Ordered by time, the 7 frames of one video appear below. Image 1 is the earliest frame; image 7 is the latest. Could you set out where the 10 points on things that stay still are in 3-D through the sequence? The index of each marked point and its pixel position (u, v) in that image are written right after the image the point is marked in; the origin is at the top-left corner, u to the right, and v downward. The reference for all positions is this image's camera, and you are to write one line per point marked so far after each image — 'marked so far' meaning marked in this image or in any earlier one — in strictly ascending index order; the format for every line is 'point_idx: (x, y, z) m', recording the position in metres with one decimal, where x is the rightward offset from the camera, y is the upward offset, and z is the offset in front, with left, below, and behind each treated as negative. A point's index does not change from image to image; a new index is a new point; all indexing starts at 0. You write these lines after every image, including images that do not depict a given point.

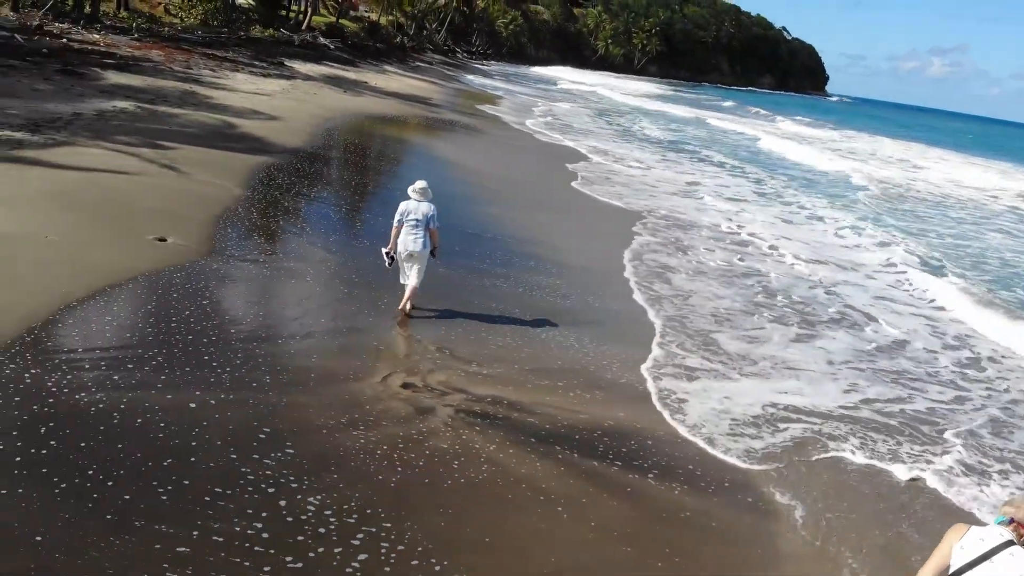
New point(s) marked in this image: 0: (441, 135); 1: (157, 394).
0: (-1.5, +3.4, +18.3) m
1: (-2.0, -0.6, +4.7) m
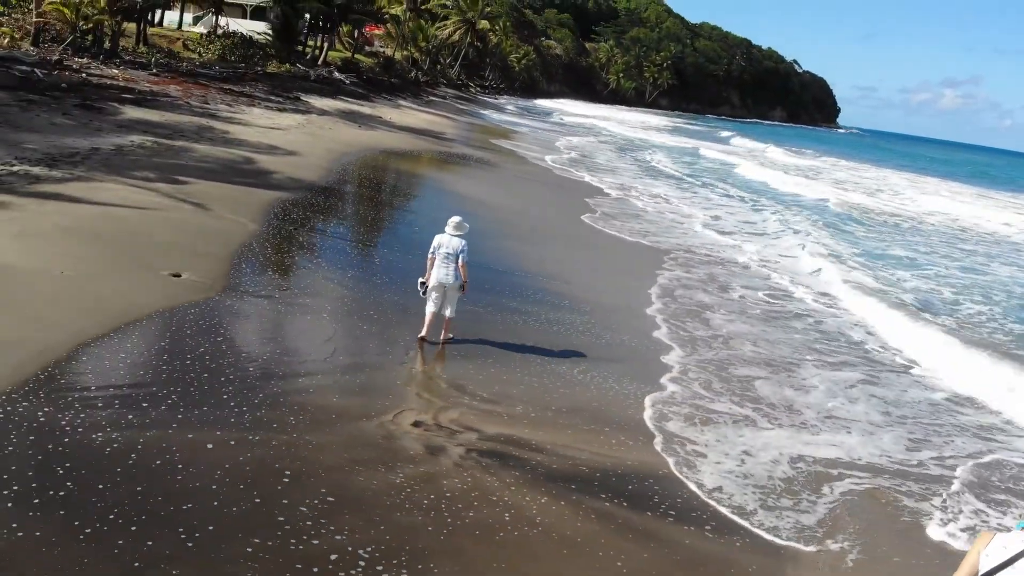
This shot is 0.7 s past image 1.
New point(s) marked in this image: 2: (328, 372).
0: (-1.2, +2.6, +18.4) m
1: (-1.9, -0.8, +4.7) m
2: (-1.3, -0.6, +6.0) m
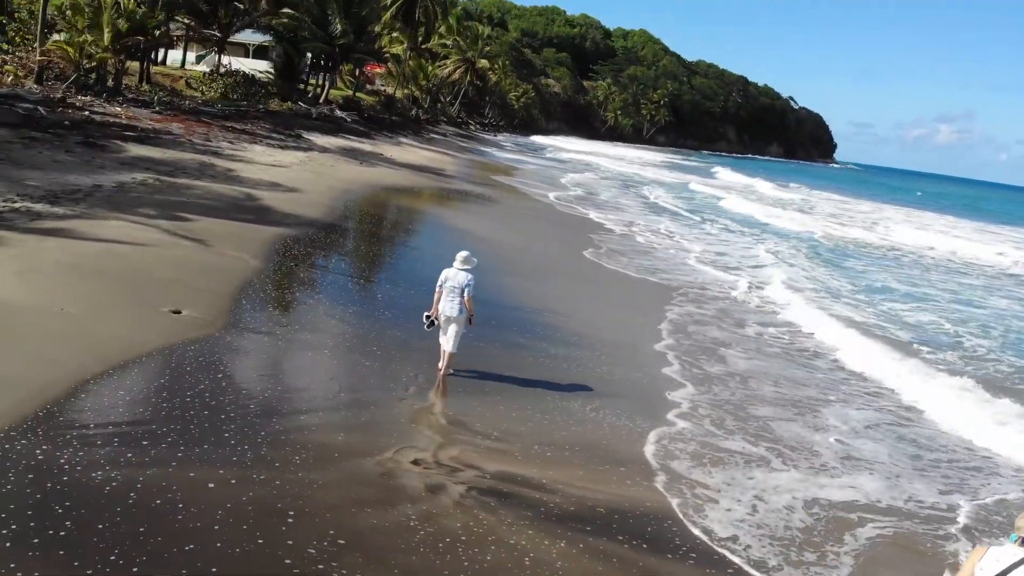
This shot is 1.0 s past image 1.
0: (-1.2, +1.9, +18.5) m
1: (-1.9, -1.0, +4.6) m
2: (-1.3, -0.9, +5.9) m
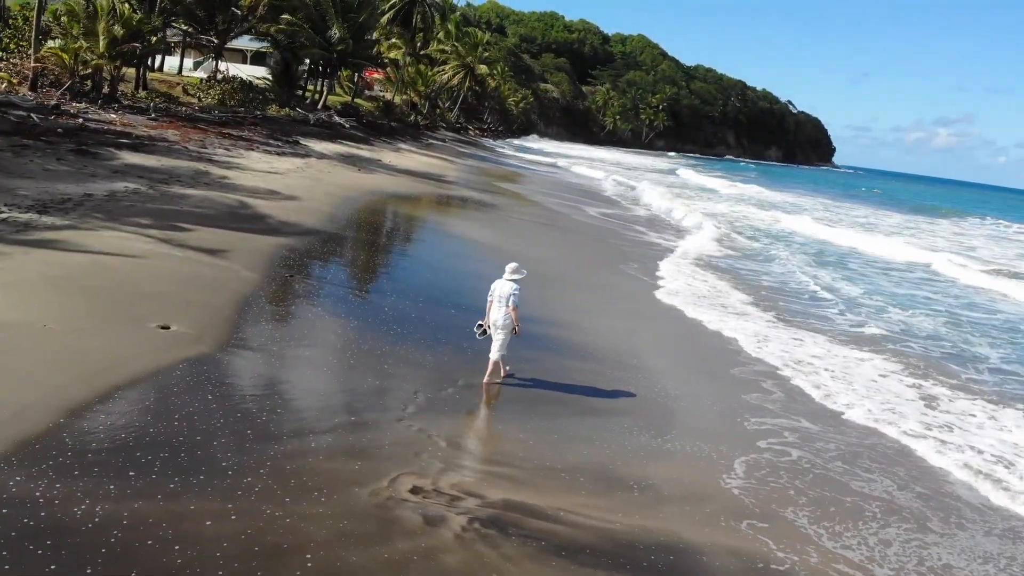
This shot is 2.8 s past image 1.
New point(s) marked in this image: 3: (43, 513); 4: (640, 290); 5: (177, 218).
0: (-1.2, +1.7, +18.2) m
1: (-1.8, -1.1, +4.3) m
2: (-1.3, -1.0, +5.6) m
3: (-2.3, -1.1, +4.1) m
4: (+1.9, 0.0, +12.3) m
5: (-4.7, +1.0, +11.6) m
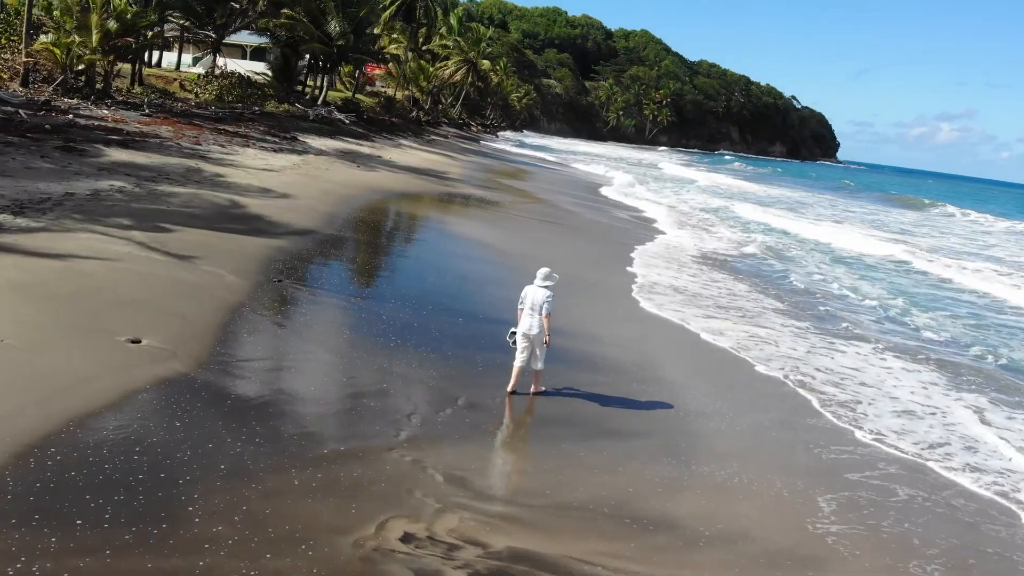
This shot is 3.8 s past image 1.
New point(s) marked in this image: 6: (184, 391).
0: (-1.1, +1.6, +17.5) m
1: (-1.8, -1.2, +3.6) m
2: (-1.2, -1.0, +5.0) m
3: (-2.3, -1.2, +3.4) m
4: (+2.0, 0.0, +11.6) m
5: (-4.6, +0.9, +11.0) m
6: (-2.3, -0.7, +5.7) m
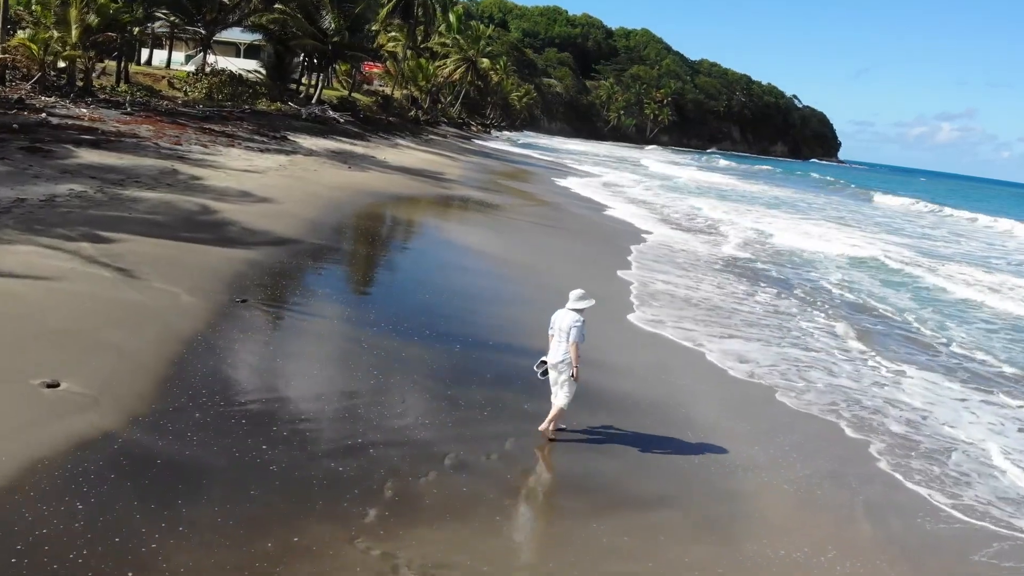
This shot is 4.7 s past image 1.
0: (-1.1, +1.5, +16.4) m
1: (-1.8, -1.4, +2.5) m
2: (-1.2, -1.2, +3.8) m
3: (-2.3, -1.4, +2.3) m
4: (+2.0, -0.2, +10.5) m
5: (-4.6, +0.7, +9.8) m
6: (-2.3, -0.9, +4.5) m
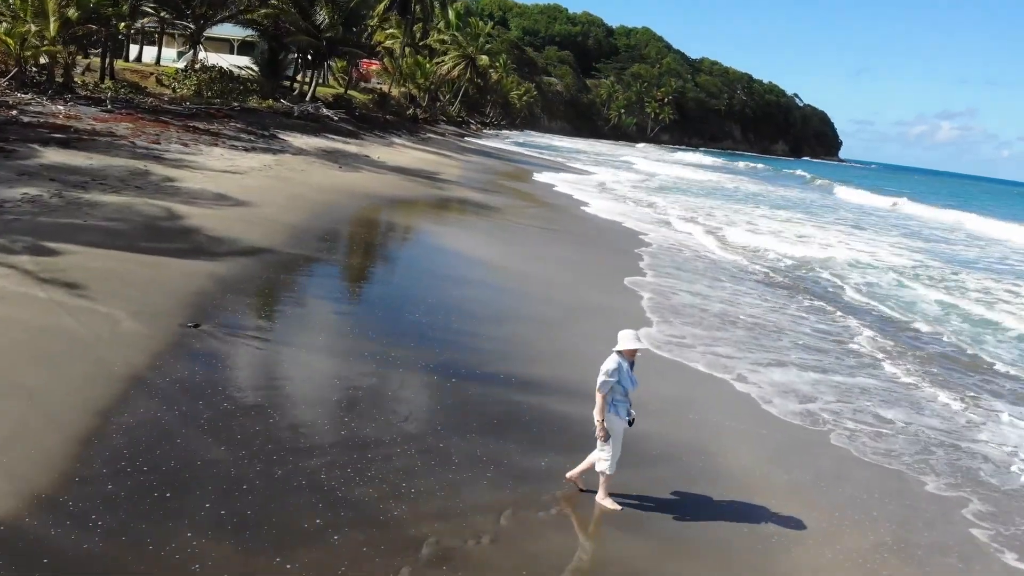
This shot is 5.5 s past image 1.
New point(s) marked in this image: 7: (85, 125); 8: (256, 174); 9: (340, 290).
0: (-1.1, +1.3, +15.3) m
1: (-1.8, -1.6, +1.4) m
2: (-1.2, -1.4, +2.8) m
3: (-2.3, -1.6, +1.2) m
4: (+2.0, -0.4, +9.4) m
5: (-4.7, +0.6, +8.8) m
6: (-2.3, -1.1, +3.5) m
7: (-9.3, +3.6, +18.0) m
8: (-4.9, +2.2, +15.8) m
9: (-1.9, 0.0, +8.8) m
